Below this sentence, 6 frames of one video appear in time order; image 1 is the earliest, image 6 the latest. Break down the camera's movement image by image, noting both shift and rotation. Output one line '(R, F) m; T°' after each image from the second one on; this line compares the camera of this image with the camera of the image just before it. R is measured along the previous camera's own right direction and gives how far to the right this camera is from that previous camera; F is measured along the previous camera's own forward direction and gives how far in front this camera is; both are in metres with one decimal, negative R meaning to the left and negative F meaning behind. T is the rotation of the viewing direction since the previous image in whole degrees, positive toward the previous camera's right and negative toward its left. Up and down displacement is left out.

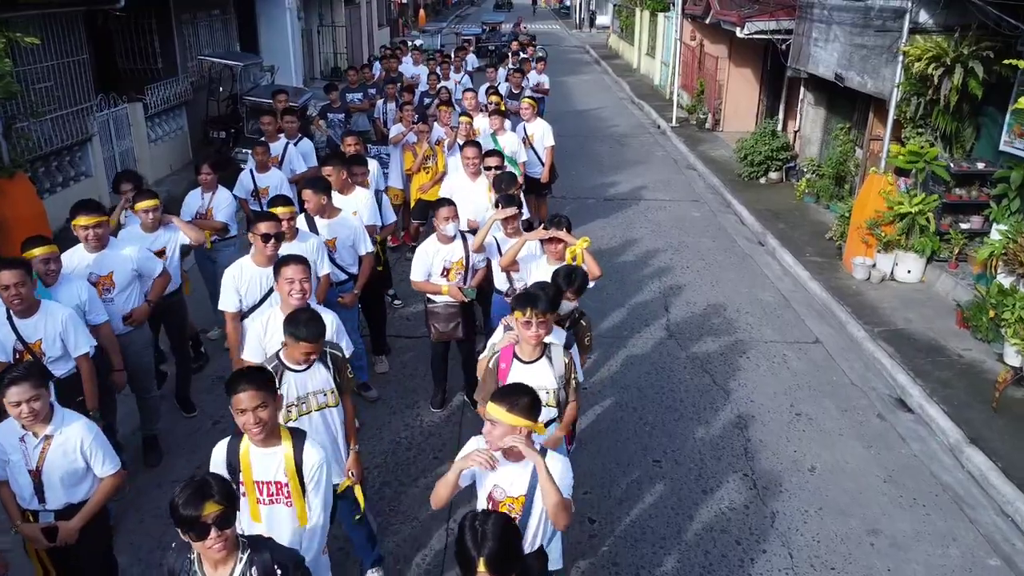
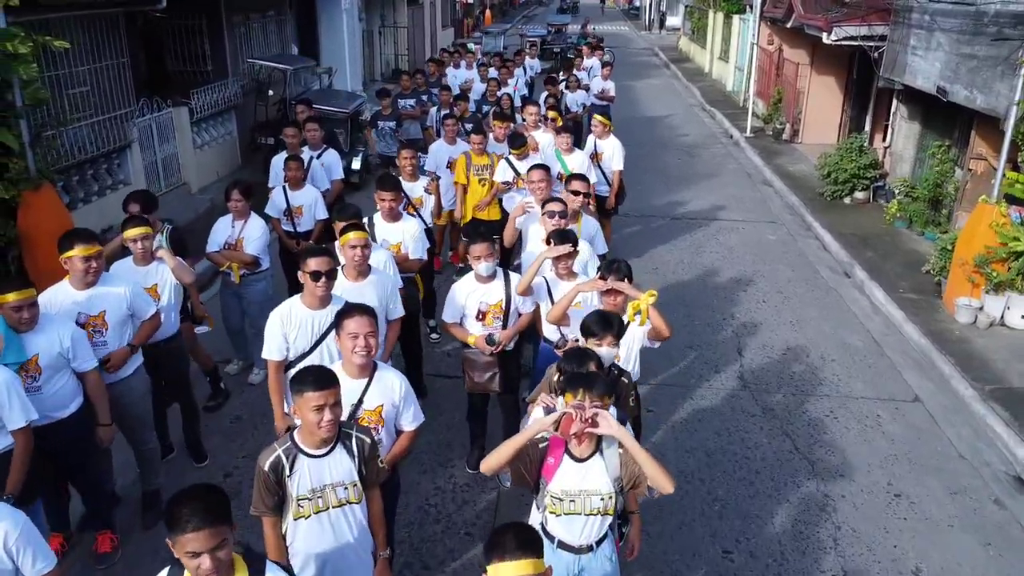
(+0.1, +0.8) m; -4°
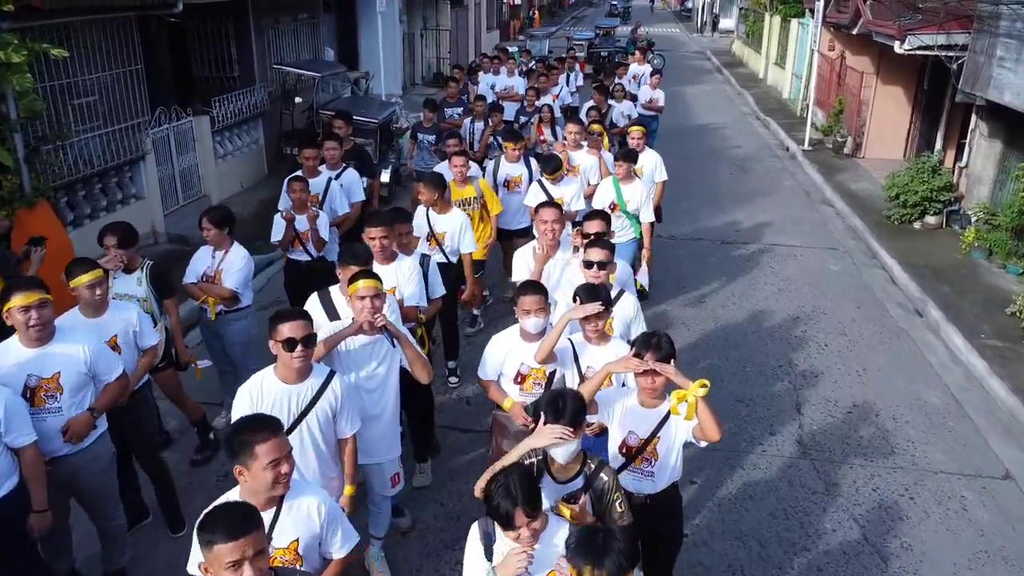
(+0.1, +0.8) m; -3°
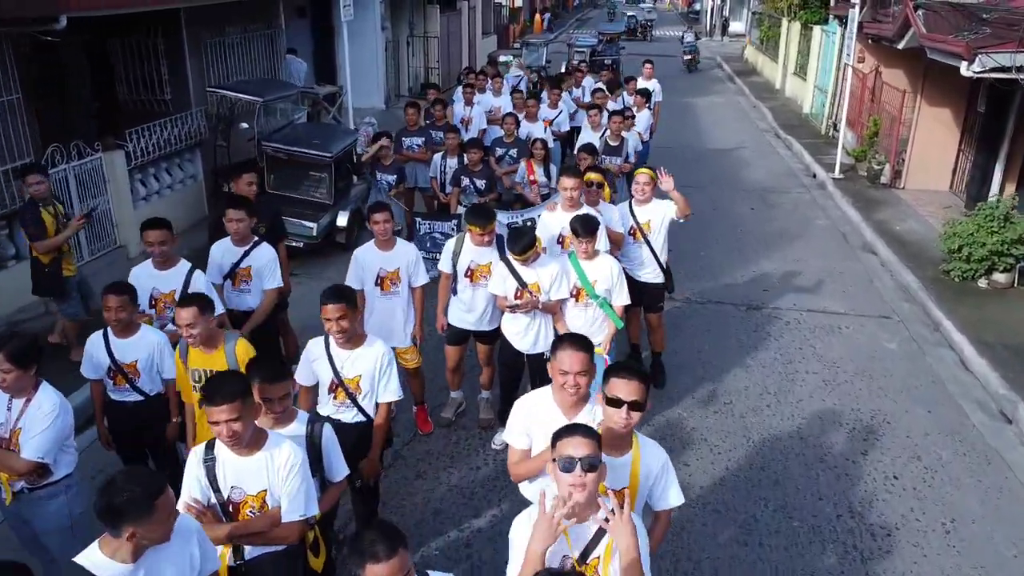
(+0.3, +1.9) m; 0°
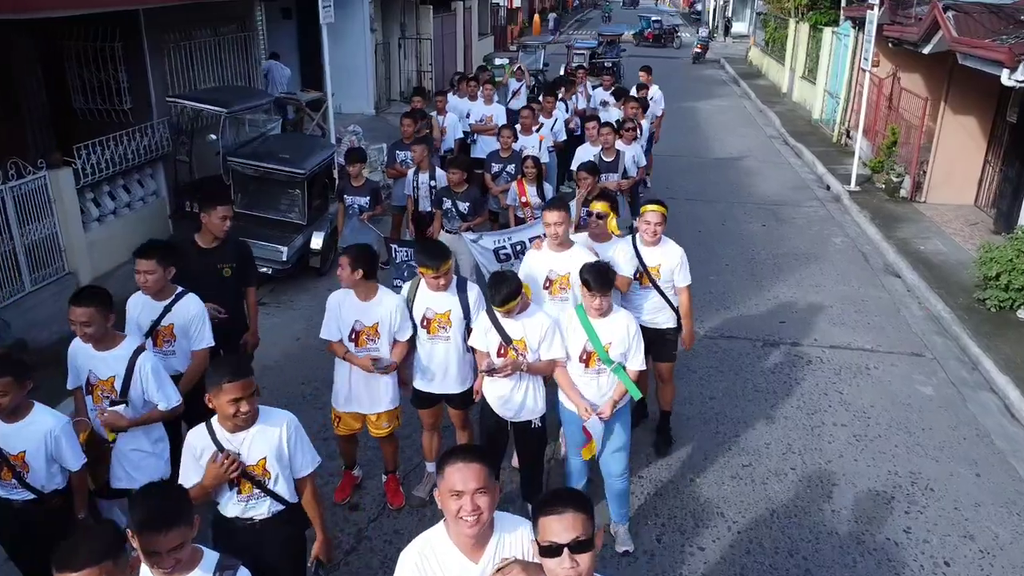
(+0.1, +0.9) m; 0°
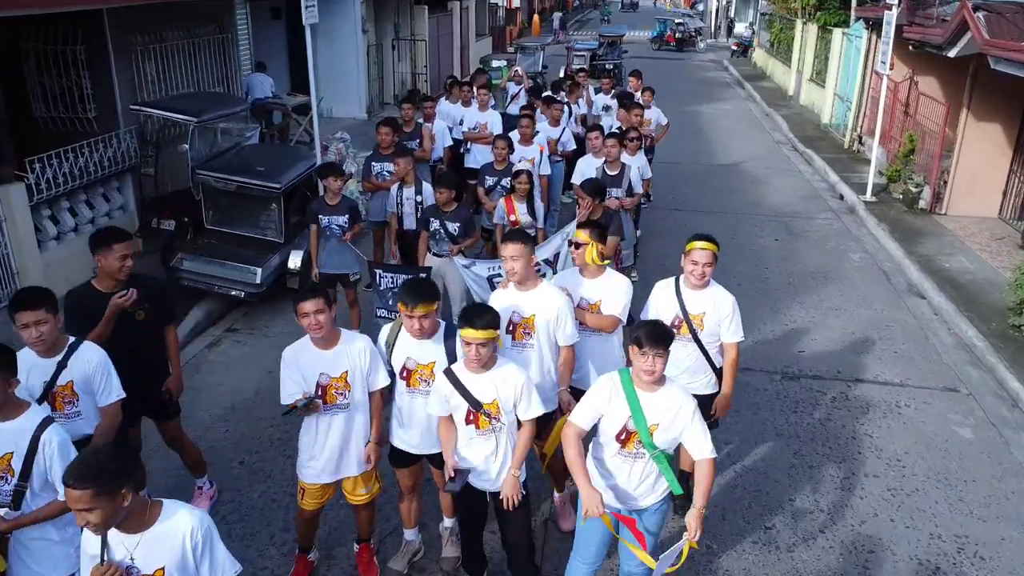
(+0.1, +0.7) m; 0°
